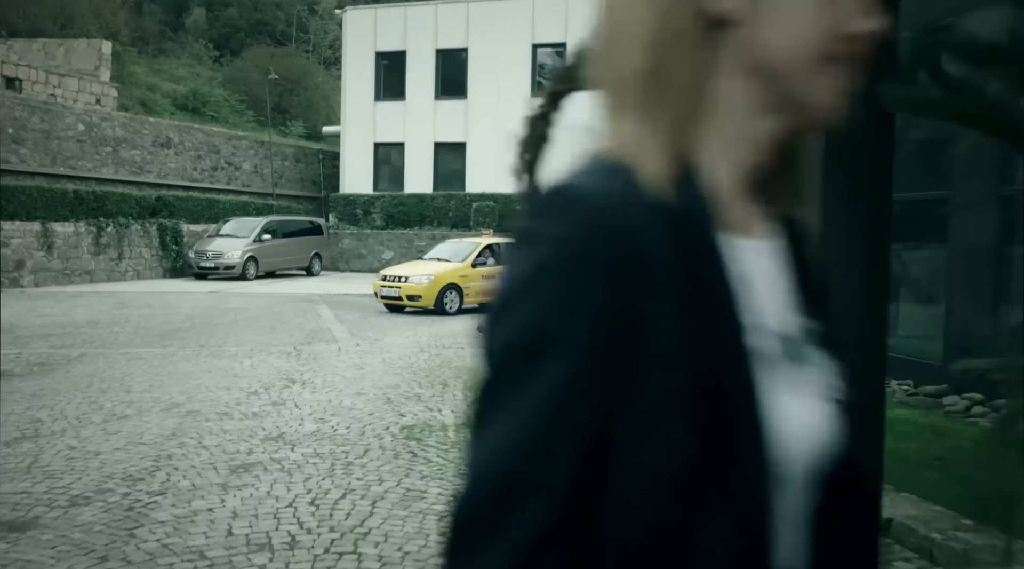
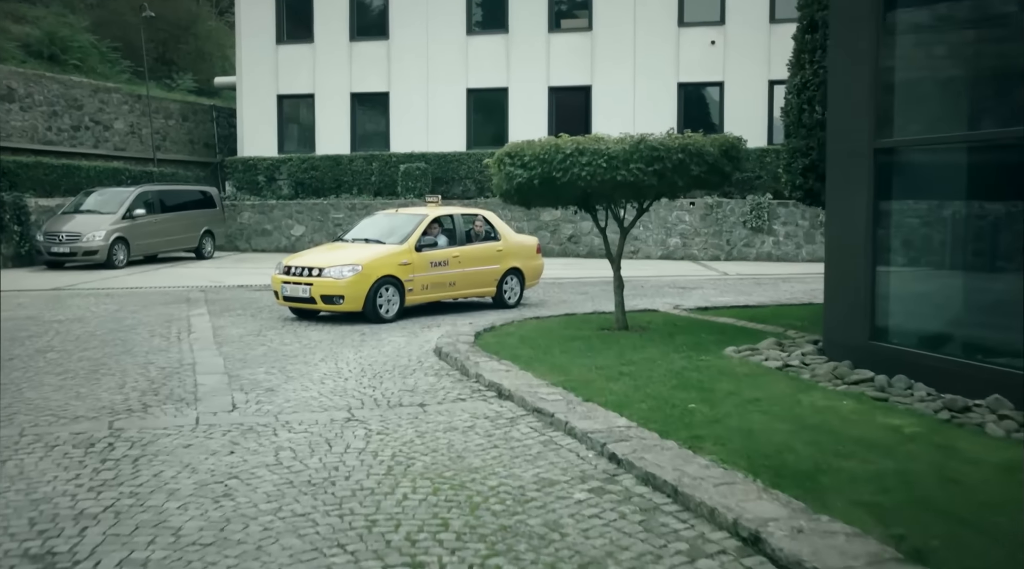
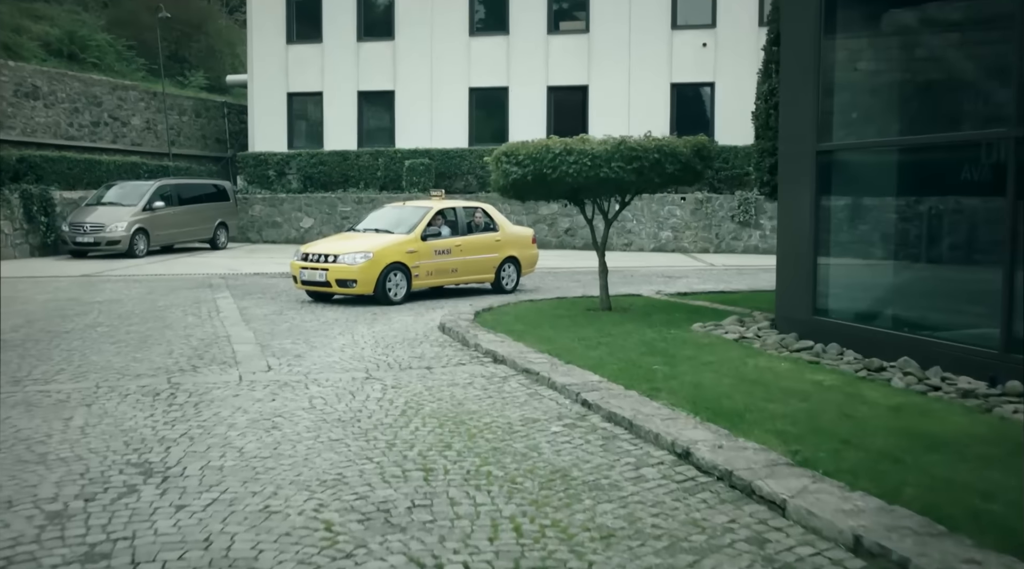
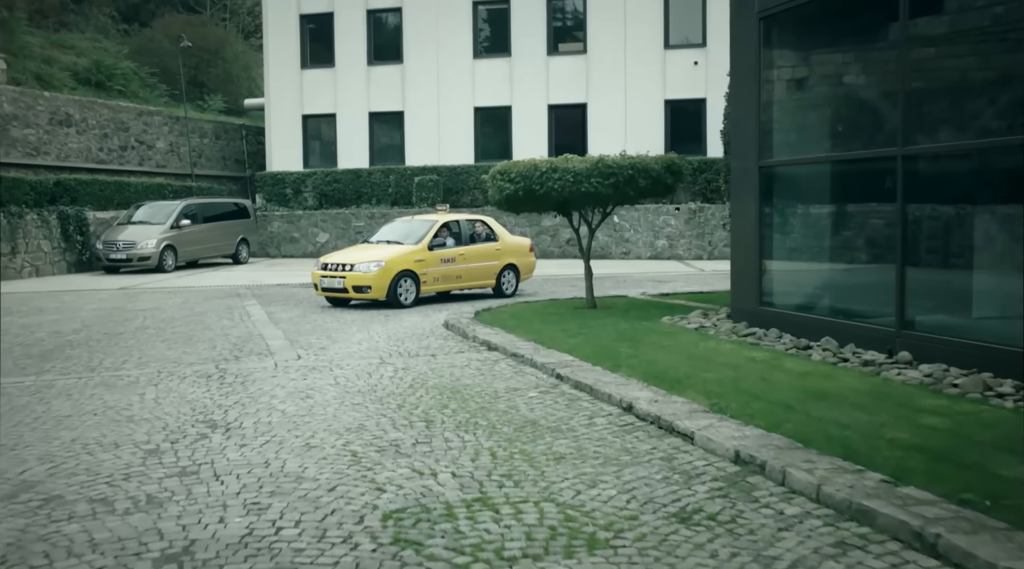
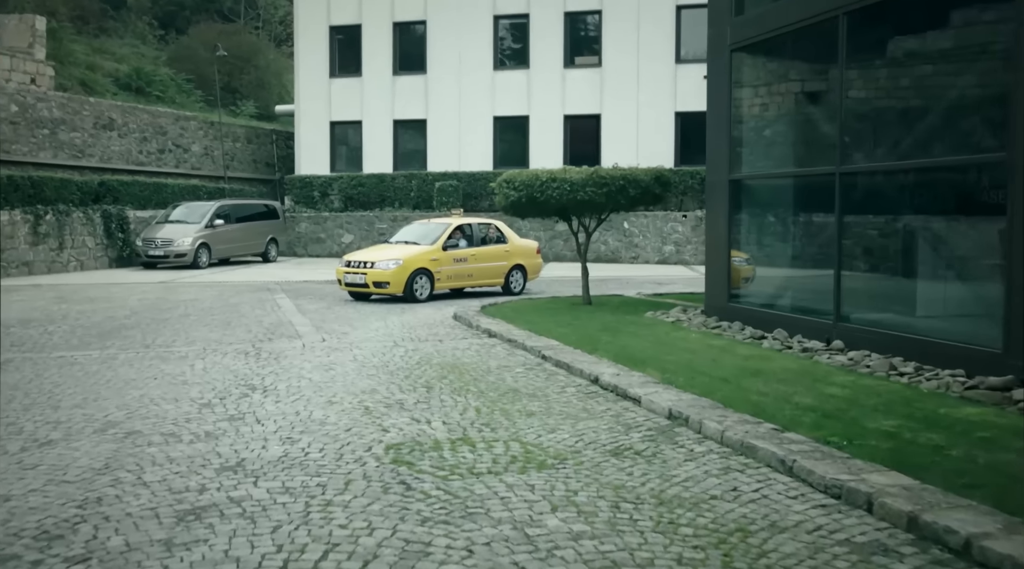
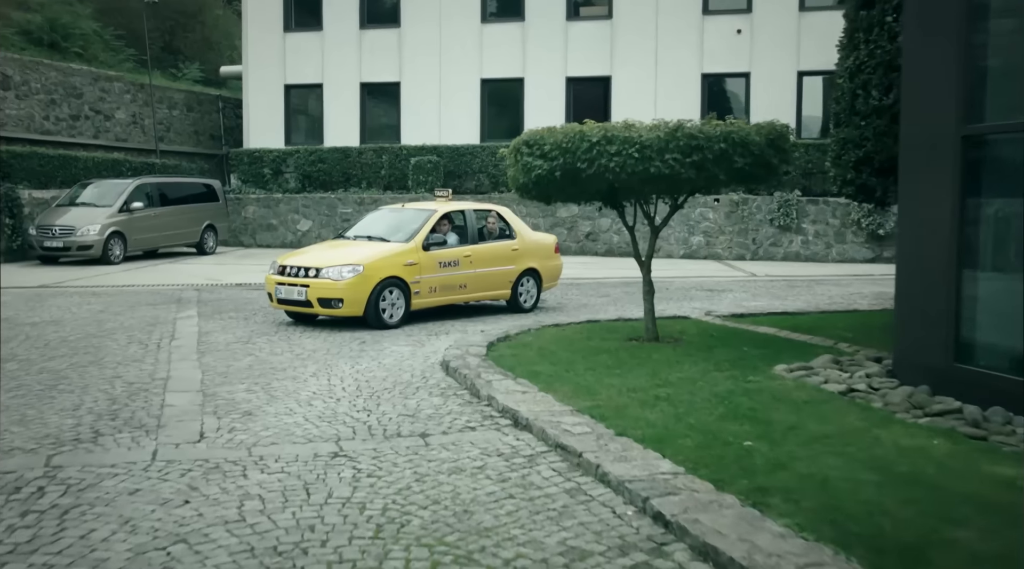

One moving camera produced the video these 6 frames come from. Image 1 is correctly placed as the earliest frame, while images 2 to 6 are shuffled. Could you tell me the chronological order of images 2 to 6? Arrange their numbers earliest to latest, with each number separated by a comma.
5, 4, 3, 2, 6
